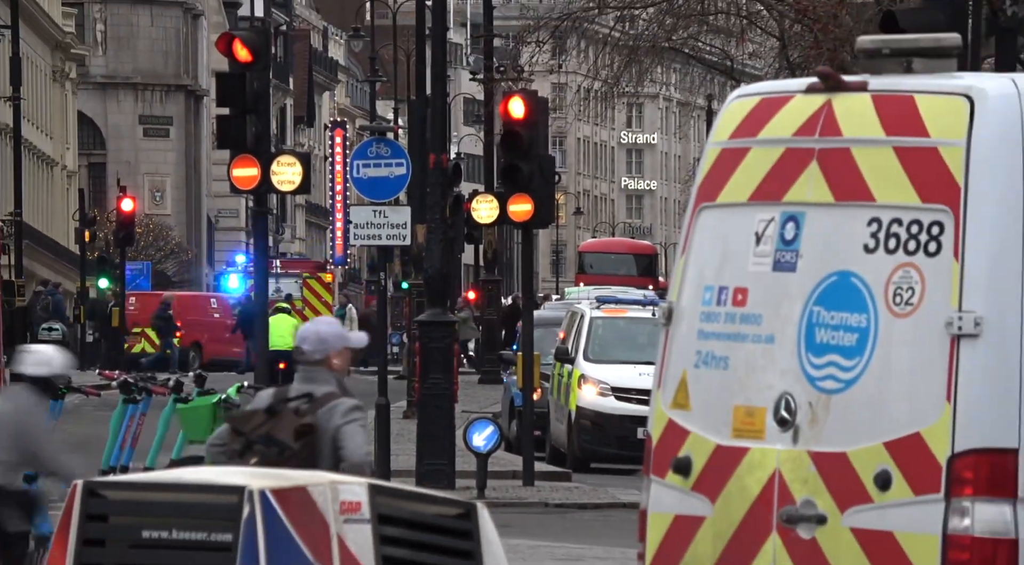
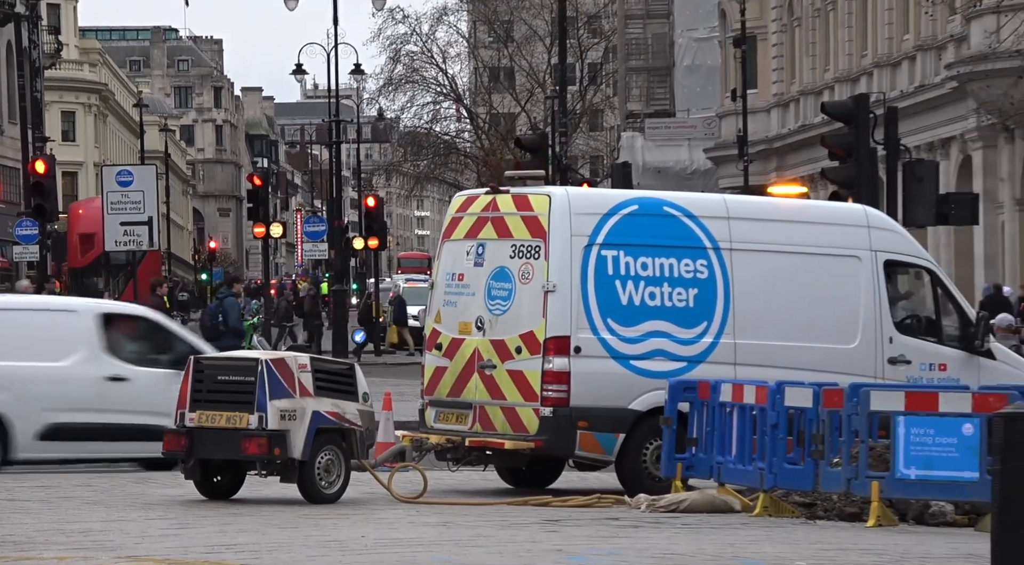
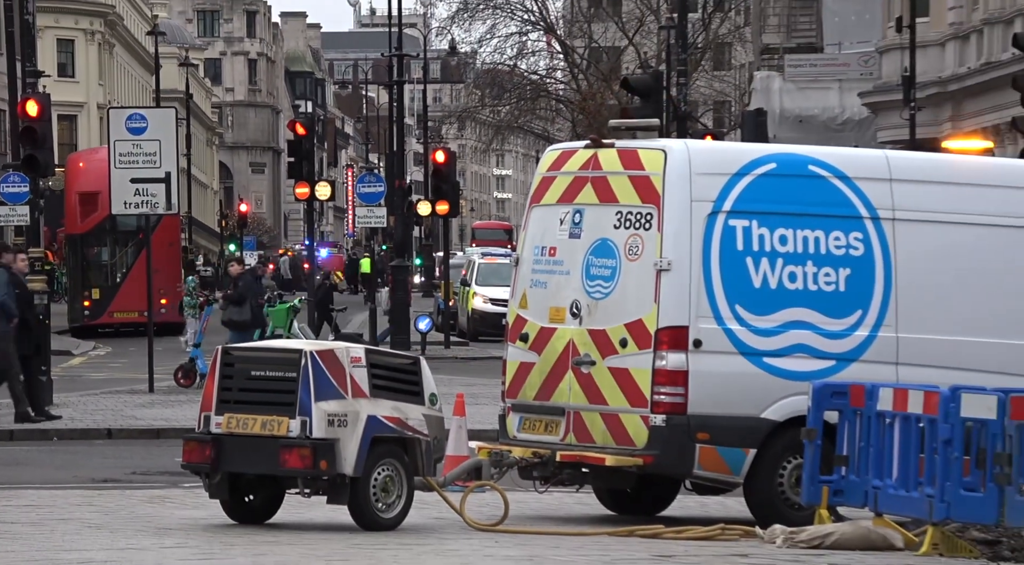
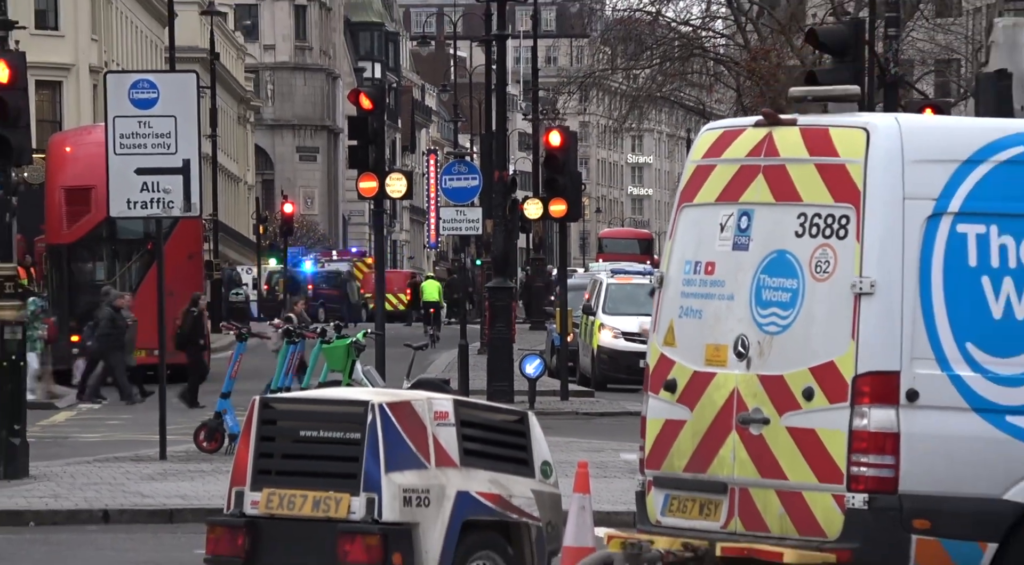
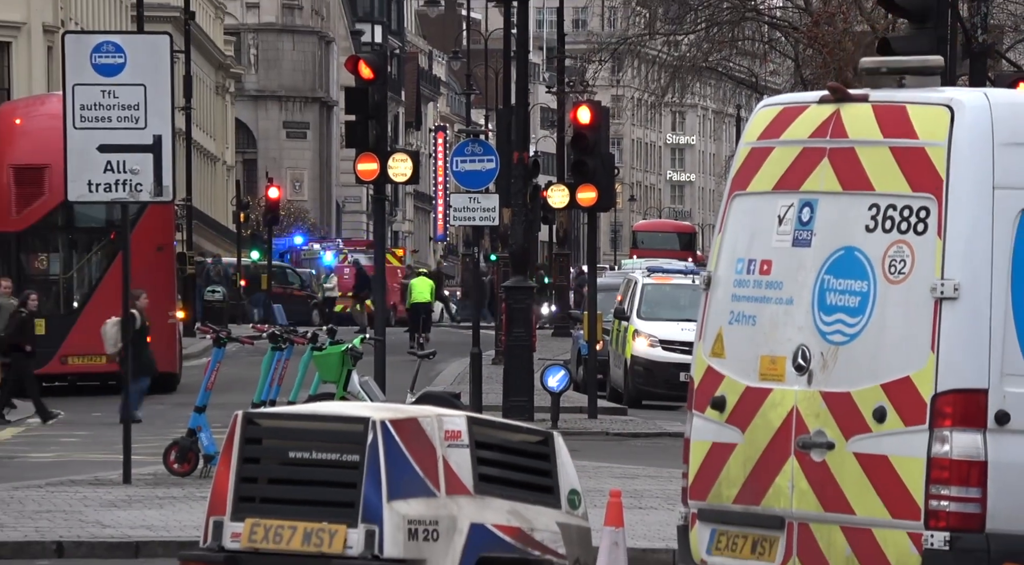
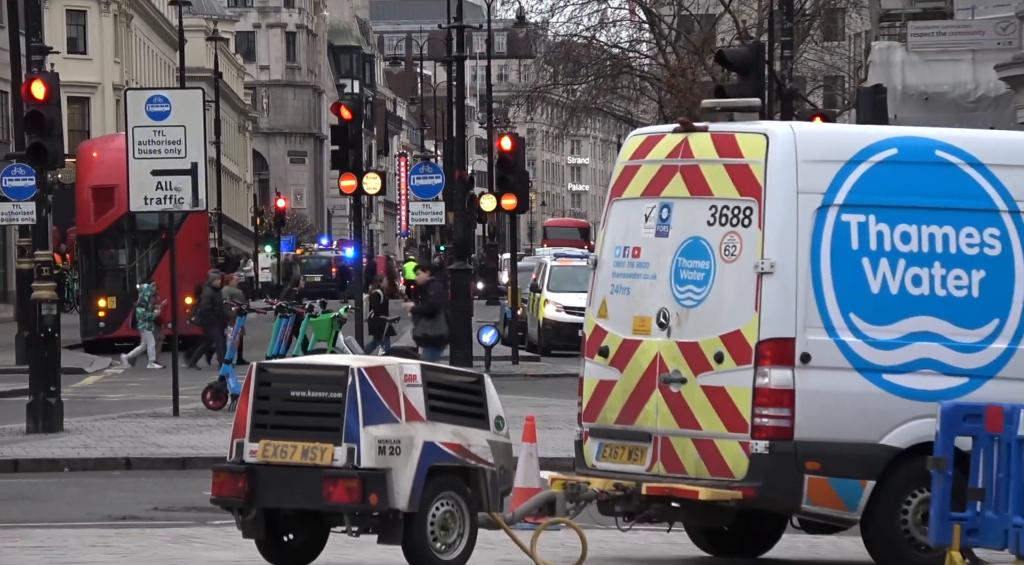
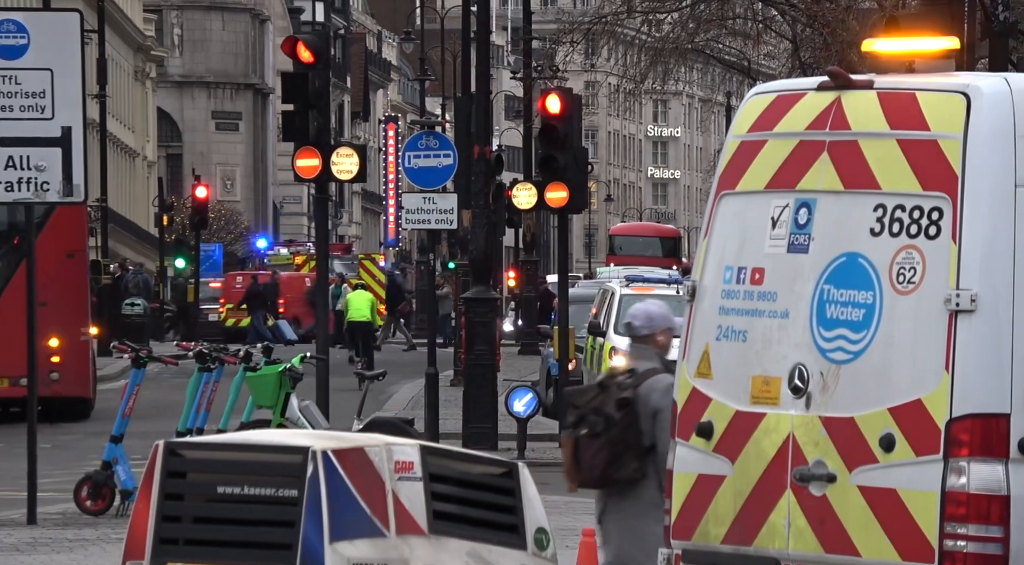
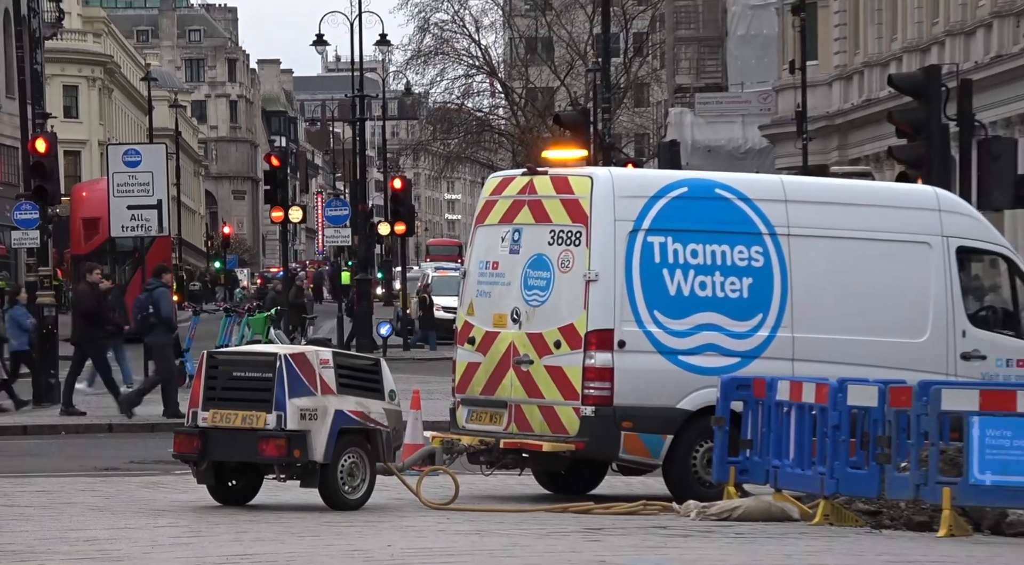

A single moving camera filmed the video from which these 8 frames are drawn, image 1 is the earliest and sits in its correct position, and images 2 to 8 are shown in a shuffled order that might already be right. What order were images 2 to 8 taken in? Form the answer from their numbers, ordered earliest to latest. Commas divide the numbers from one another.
7, 5, 4, 6, 3, 8, 2
